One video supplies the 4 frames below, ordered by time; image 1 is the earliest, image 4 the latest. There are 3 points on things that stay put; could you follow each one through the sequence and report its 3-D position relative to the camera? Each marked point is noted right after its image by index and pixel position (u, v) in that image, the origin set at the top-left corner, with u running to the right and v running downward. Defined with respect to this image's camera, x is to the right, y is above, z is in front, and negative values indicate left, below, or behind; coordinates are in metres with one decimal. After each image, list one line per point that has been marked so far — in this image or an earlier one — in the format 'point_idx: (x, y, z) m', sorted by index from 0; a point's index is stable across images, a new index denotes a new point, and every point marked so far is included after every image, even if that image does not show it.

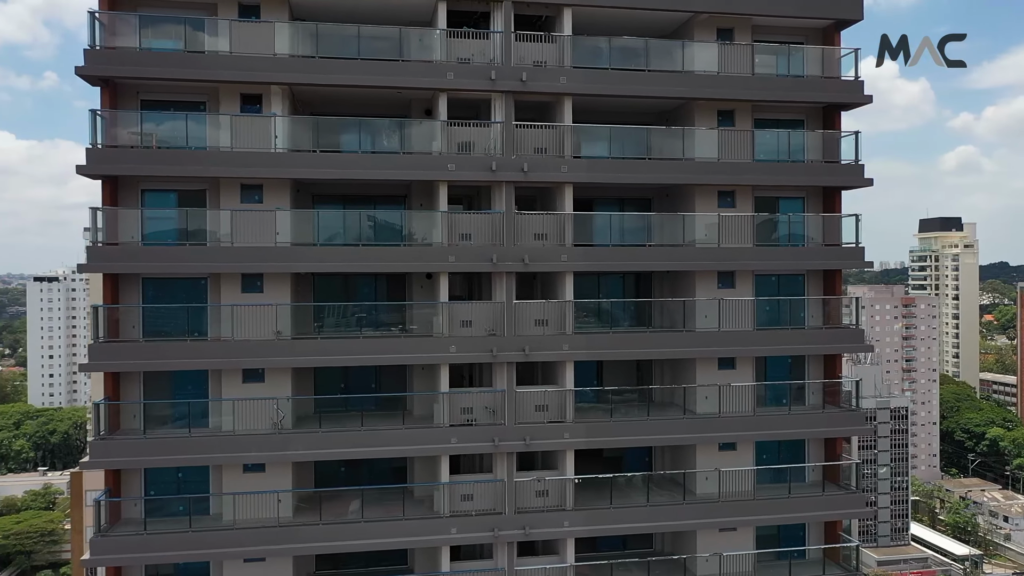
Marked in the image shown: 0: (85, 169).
0: (-9.6, +2.6, +14.2) m
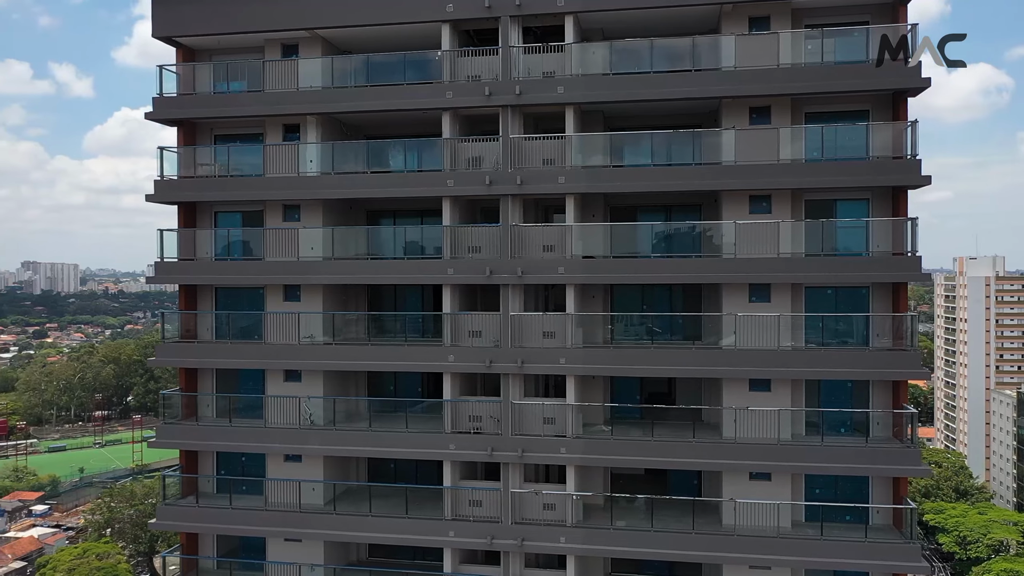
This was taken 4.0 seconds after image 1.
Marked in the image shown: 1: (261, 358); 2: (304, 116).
0: (-9.4, +2.4, +17.0) m
1: (-6.6, -1.8, +16.9) m
2: (-5.4, +4.5, +16.9) m
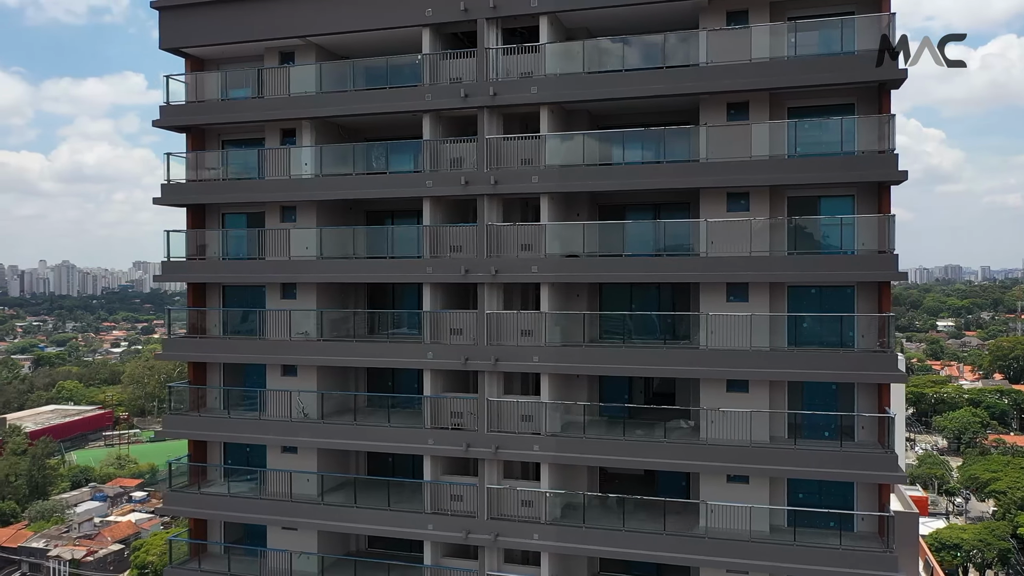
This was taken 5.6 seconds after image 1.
0: (-9.7, +2.5, +18.1) m
1: (-6.9, -1.8, +17.7) m
2: (-5.8, +4.5, +17.6) m
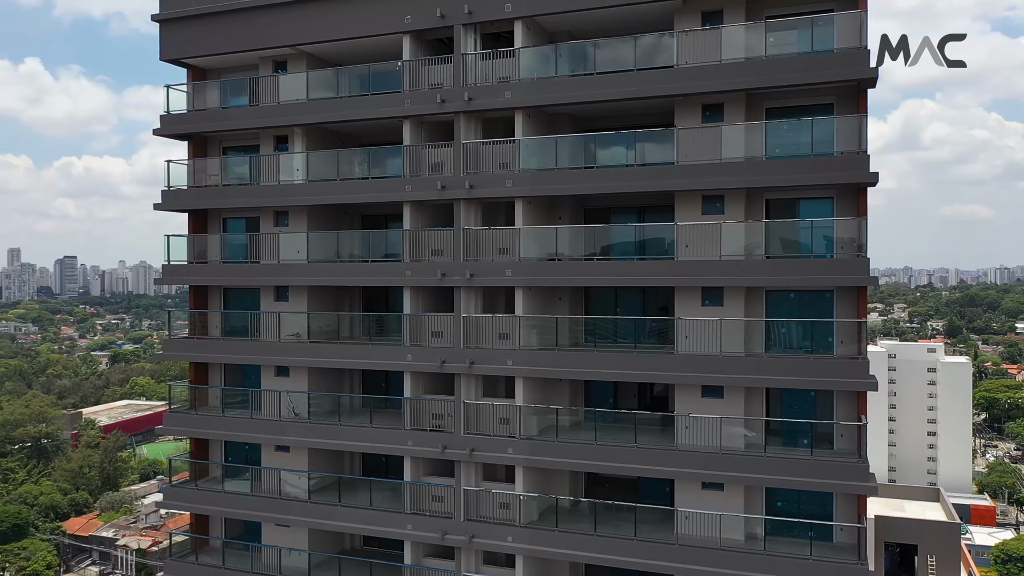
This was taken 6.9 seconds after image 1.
0: (-10.1, +2.4, +18.8) m
1: (-7.3, -1.9, +18.2) m
2: (-6.2, +4.4, +18.0) m
